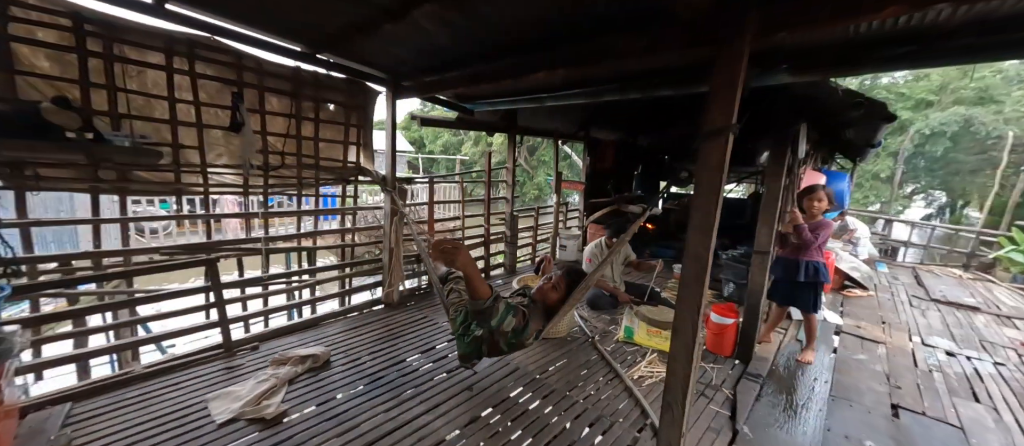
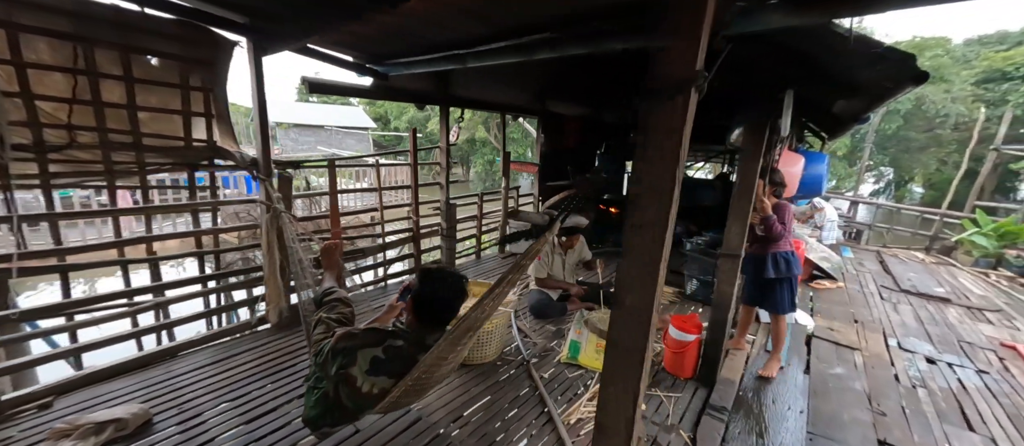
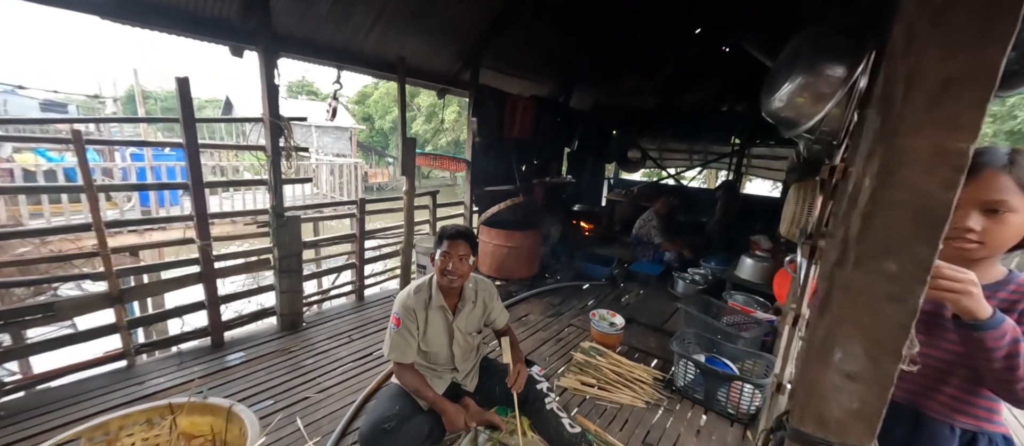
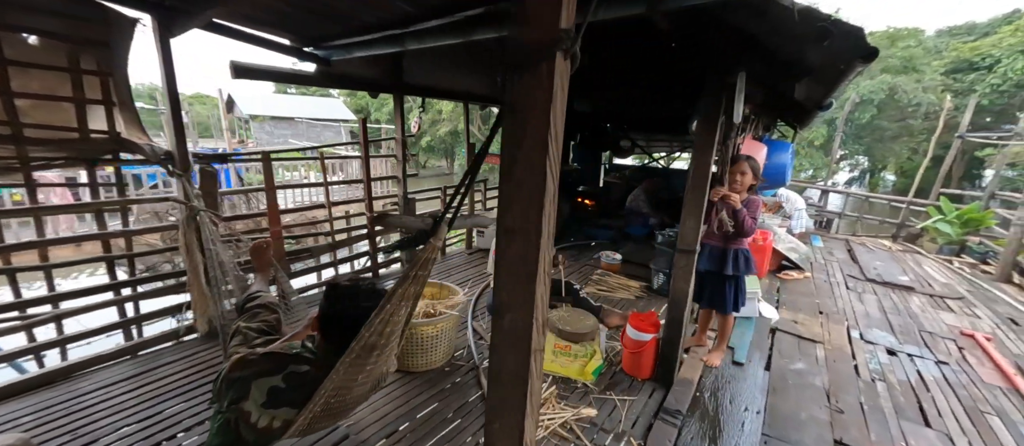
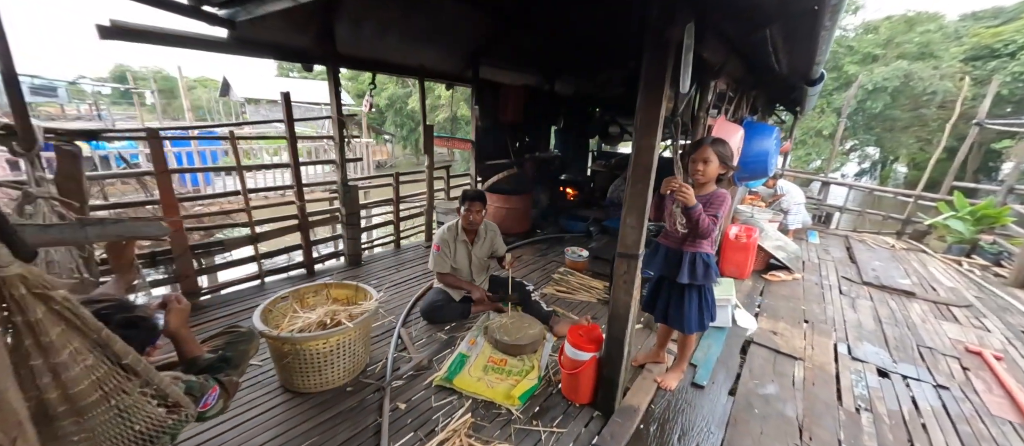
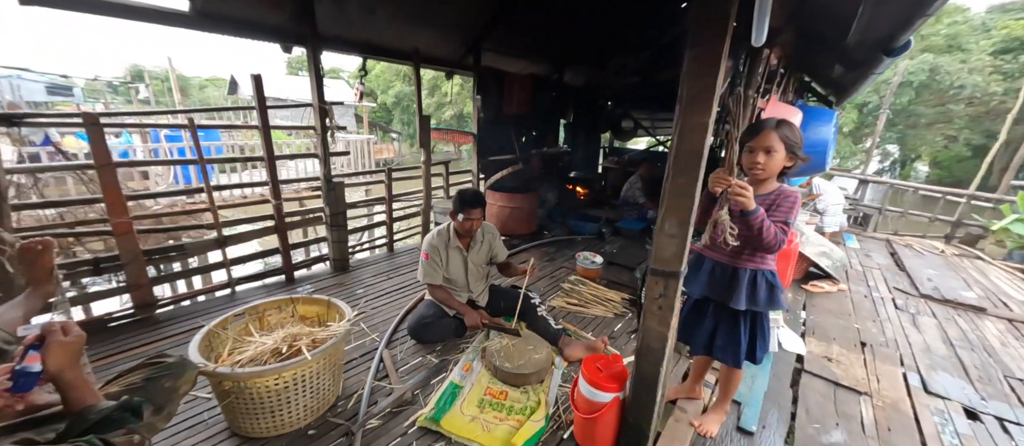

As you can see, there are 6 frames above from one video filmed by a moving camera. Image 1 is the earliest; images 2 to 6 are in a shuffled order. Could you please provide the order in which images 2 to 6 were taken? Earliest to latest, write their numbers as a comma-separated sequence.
2, 4, 5, 6, 3
